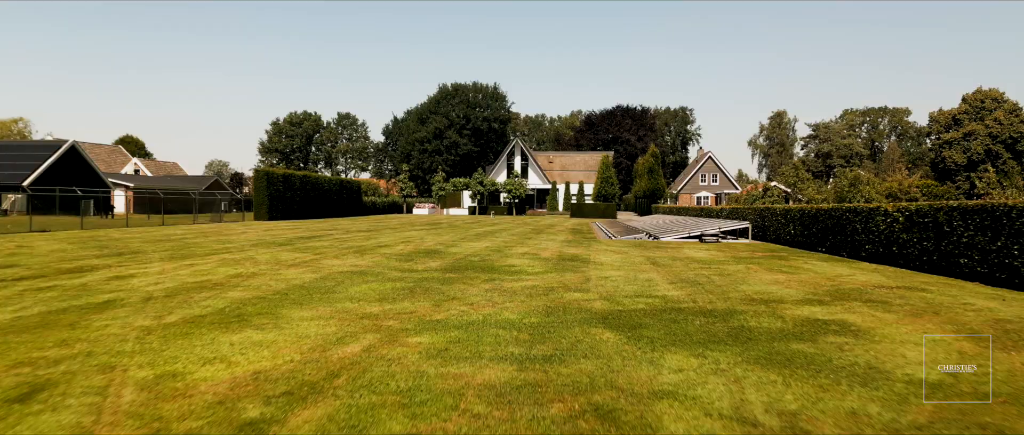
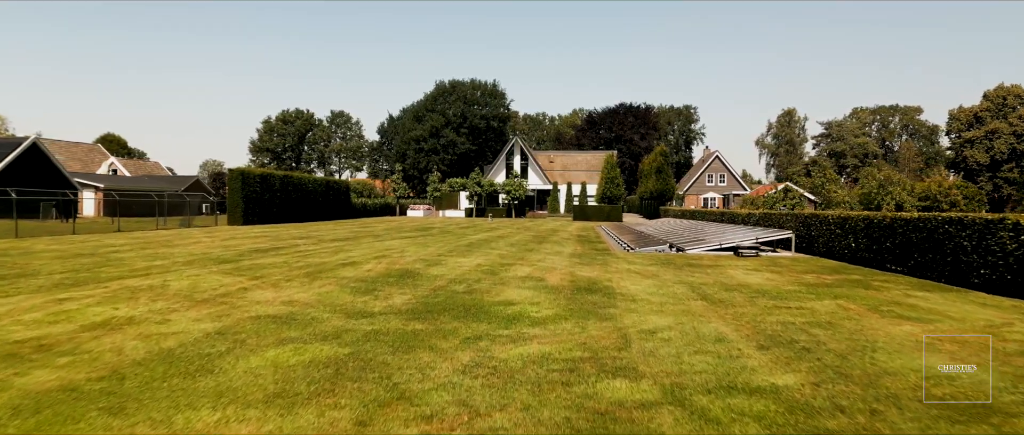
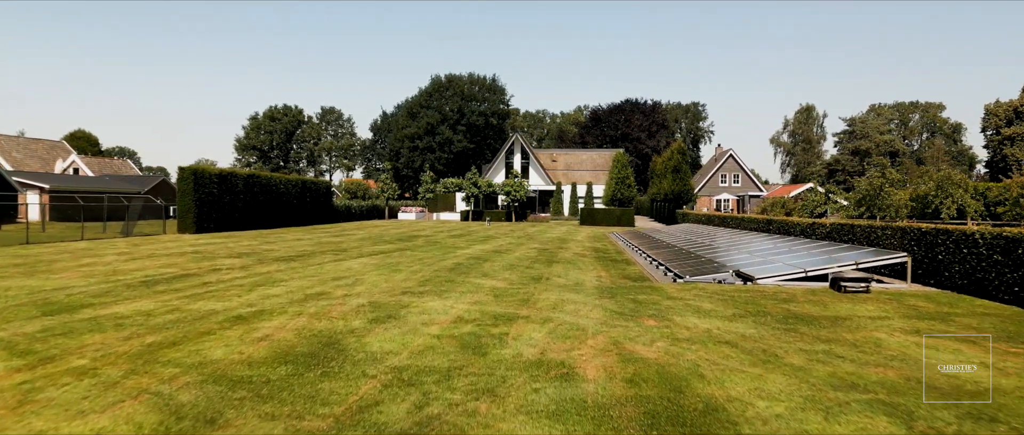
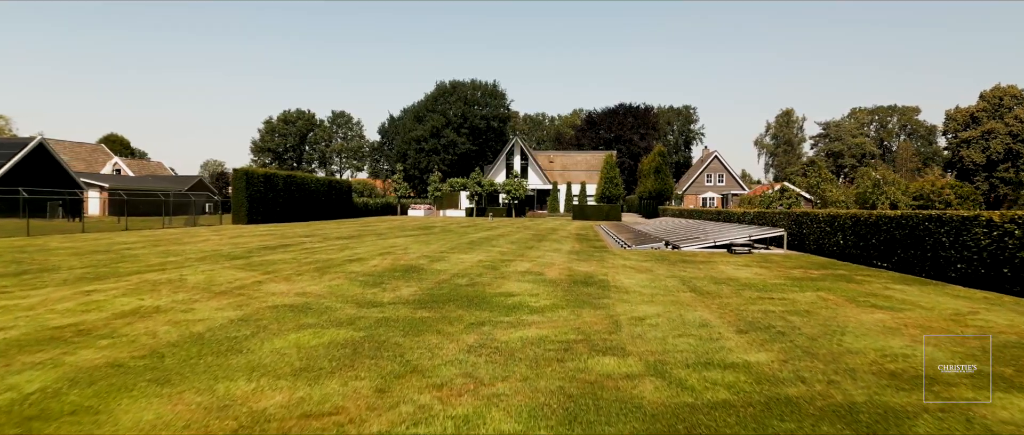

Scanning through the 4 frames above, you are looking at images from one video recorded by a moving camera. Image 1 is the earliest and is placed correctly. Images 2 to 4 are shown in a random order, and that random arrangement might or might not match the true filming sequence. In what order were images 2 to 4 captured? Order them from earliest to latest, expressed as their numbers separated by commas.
4, 2, 3
